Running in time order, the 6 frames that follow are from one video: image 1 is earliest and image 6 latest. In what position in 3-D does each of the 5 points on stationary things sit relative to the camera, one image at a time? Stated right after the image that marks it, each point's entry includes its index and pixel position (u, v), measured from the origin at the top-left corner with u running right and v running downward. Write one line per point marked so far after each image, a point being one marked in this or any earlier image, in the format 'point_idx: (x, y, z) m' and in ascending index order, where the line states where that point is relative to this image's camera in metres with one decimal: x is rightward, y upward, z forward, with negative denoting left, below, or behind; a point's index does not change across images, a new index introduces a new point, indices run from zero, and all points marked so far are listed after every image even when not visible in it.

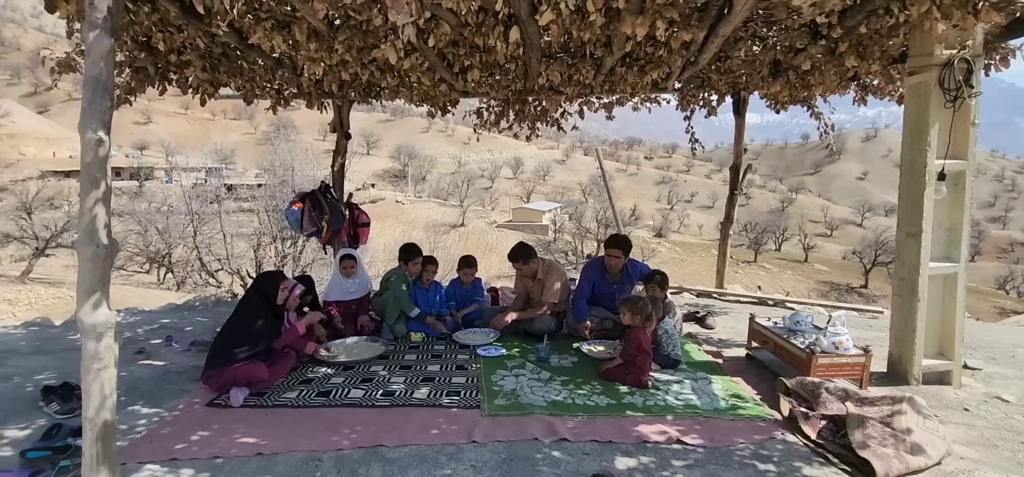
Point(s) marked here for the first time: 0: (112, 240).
0: (-1.8, 0.0, +2.5) m
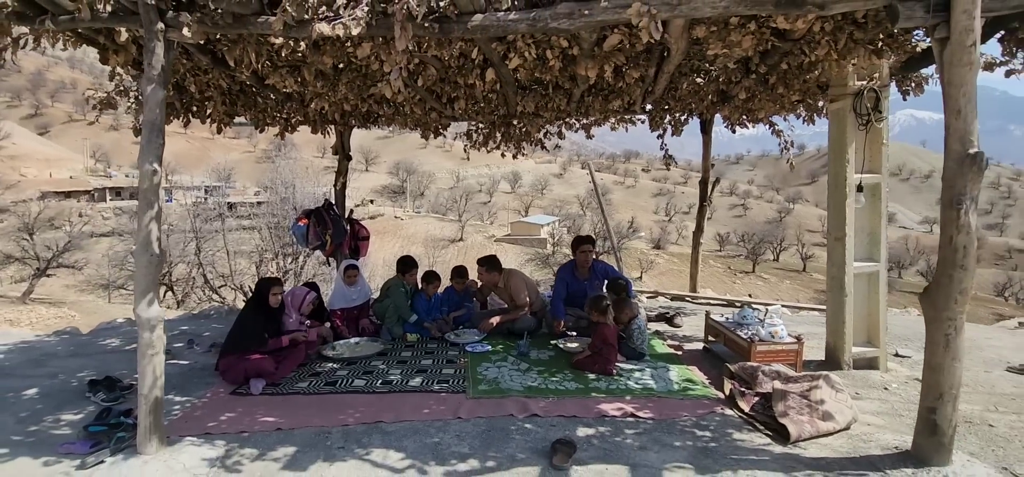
0: (-1.9, -0.1, +3.1) m
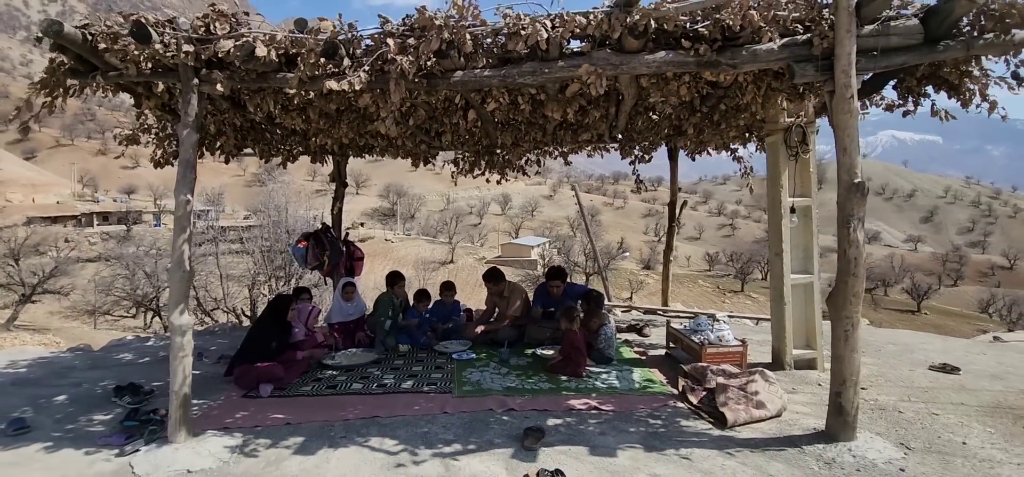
0: (-2.1, -0.2, +3.6) m
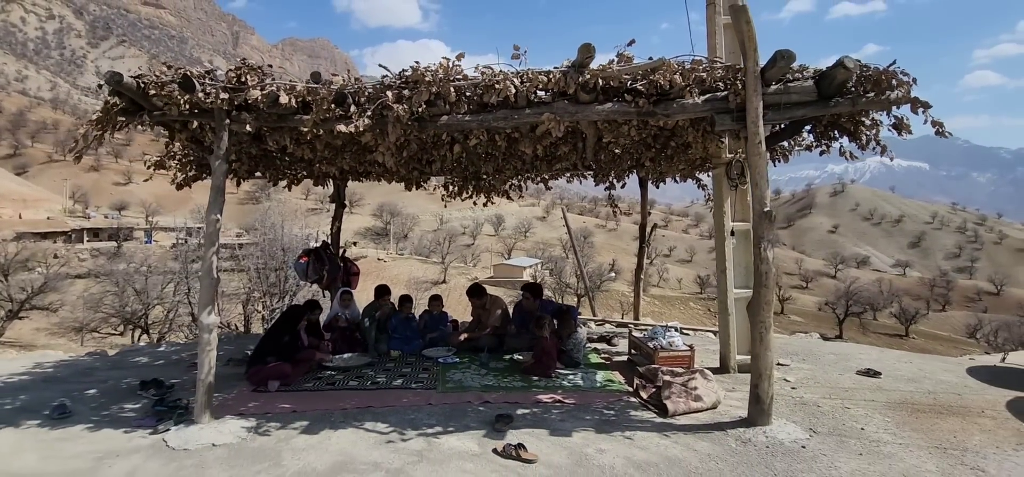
0: (-2.3, -0.3, +4.3) m
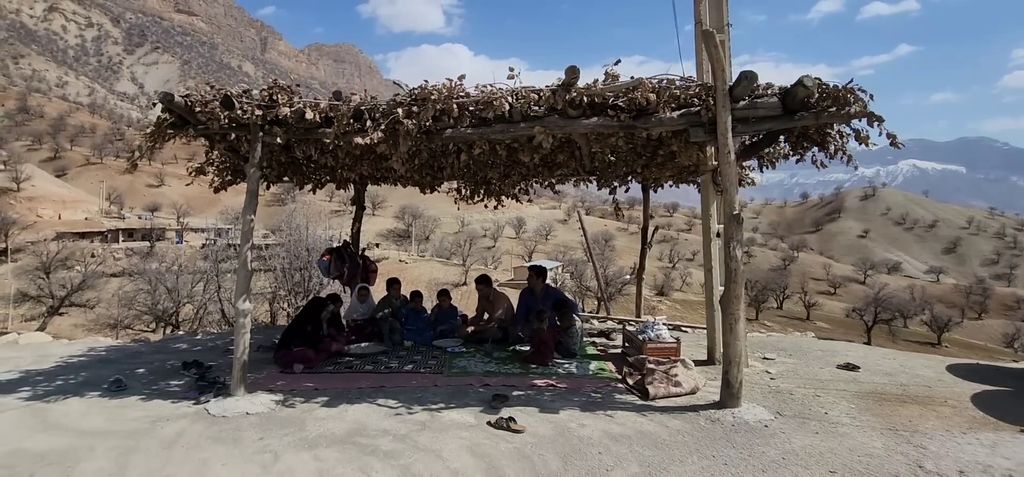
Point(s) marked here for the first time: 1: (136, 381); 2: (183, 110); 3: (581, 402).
0: (-2.3, -0.3, +5.0) m
1: (-3.7, -1.4, +5.5) m
2: (-2.8, +1.1, +4.7) m
3: (+0.6, -1.4, +4.9) m
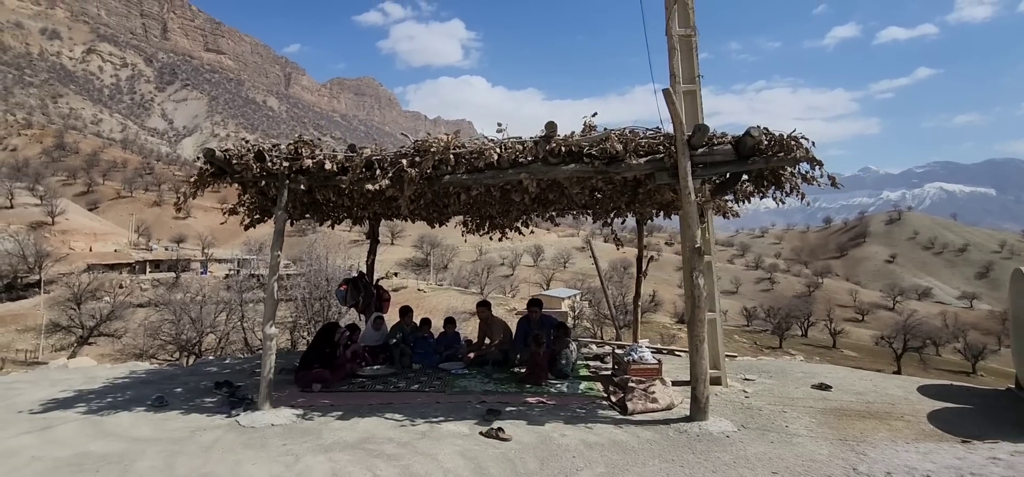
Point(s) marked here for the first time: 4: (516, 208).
0: (-2.4, -0.6, +5.7) m
1: (-3.7, -1.8, +6.2) m
2: (-2.9, +0.7, +5.5) m
3: (+0.5, -1.7, +5.5) m
4: (0.0, +0.4, +7.4) m
